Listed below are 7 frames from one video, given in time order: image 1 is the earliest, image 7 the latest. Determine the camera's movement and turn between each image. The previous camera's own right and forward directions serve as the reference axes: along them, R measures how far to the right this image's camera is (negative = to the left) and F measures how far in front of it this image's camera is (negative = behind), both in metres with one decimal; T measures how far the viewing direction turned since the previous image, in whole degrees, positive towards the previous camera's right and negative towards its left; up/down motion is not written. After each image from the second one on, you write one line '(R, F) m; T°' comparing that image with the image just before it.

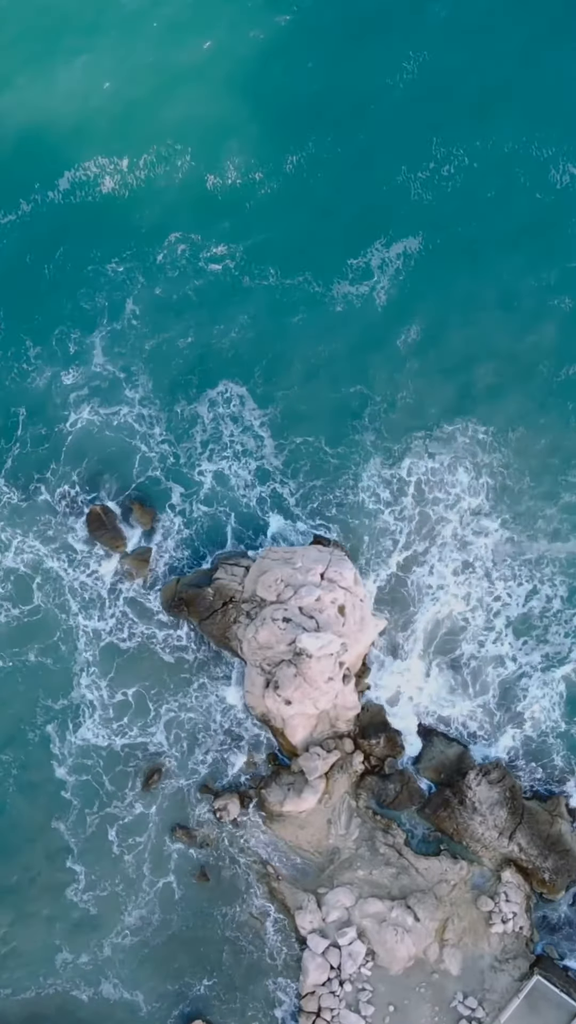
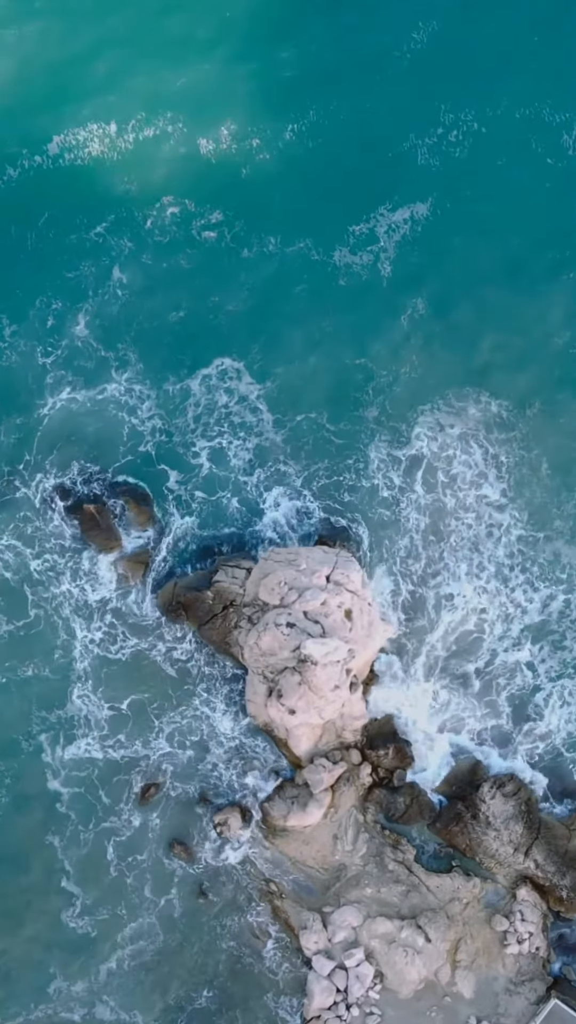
(-0.3, +3.5) m; 0°
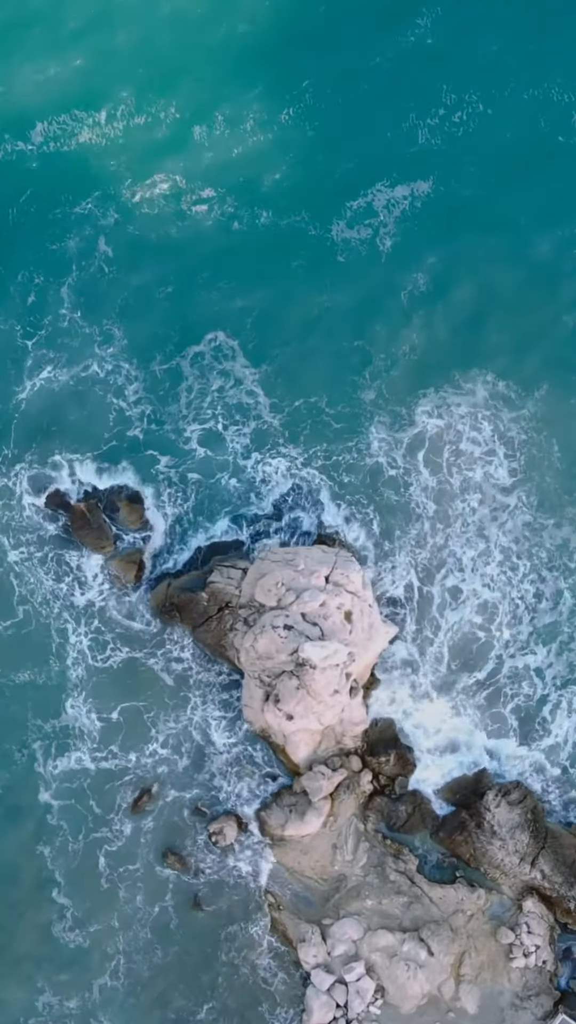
(+0.1, +2.3) m; 0°
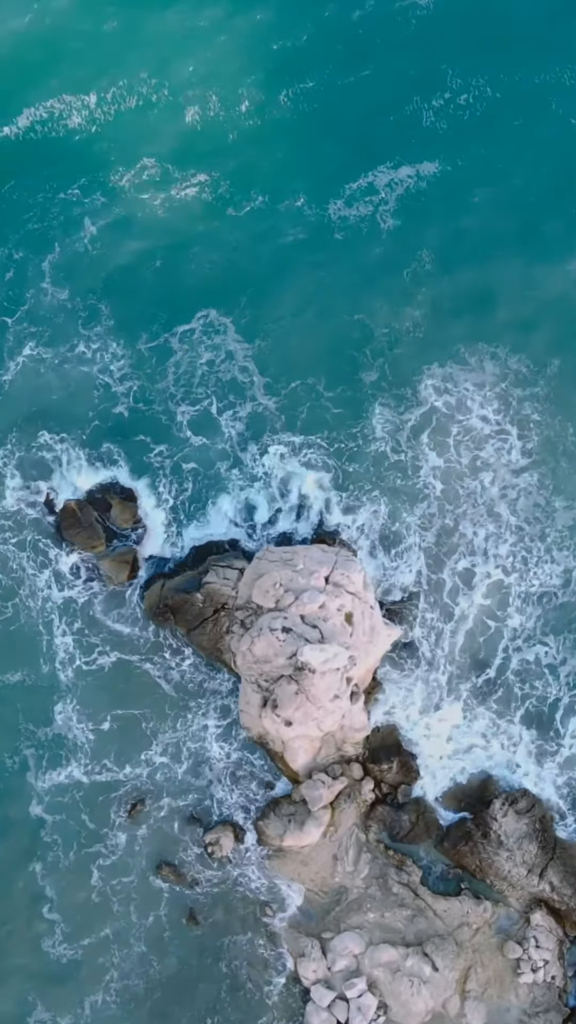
(+0.1, +2.4) m; 0°
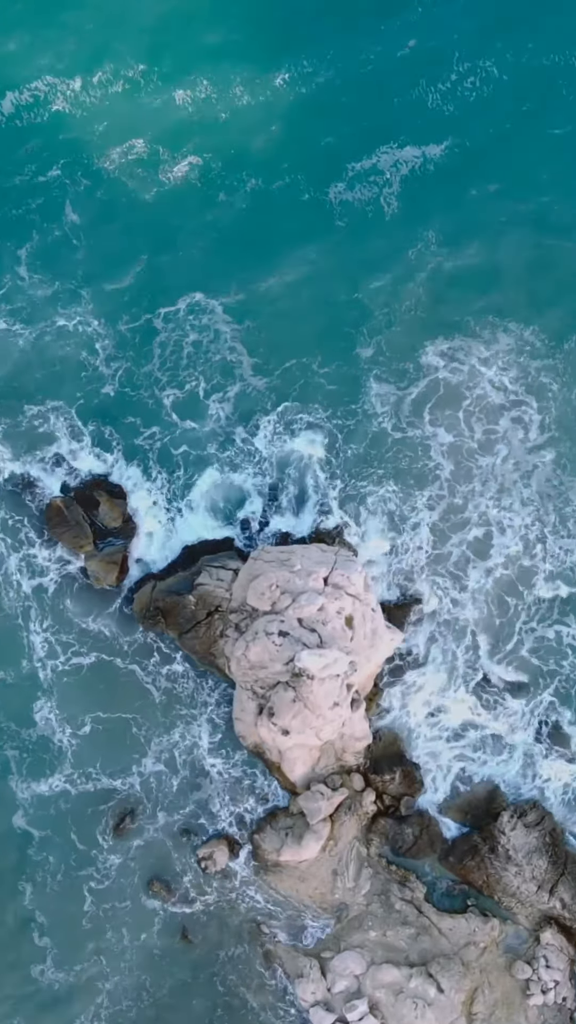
(+0.2, +3.0) m; 0°
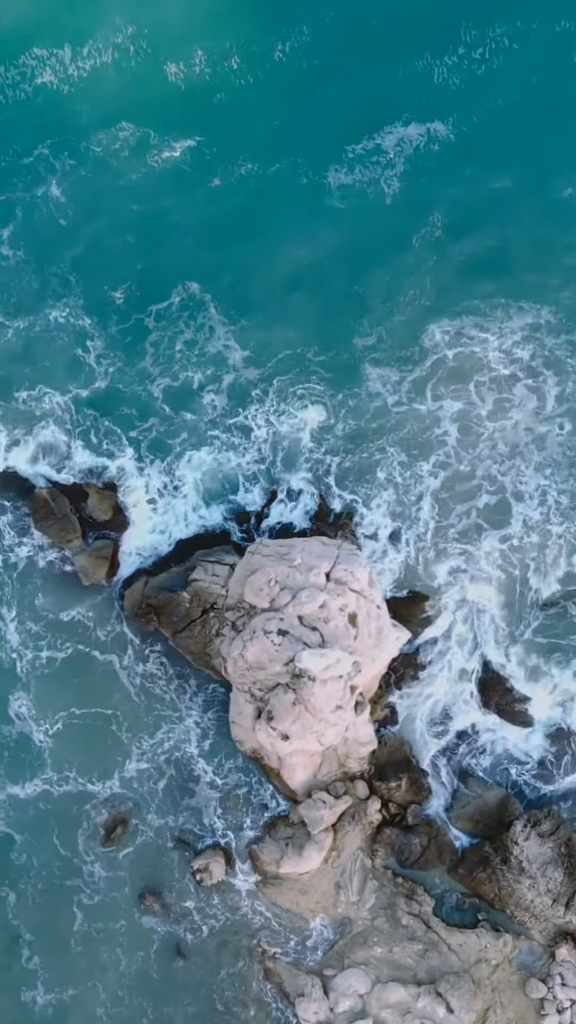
(0.0, +3.2) m; 0°
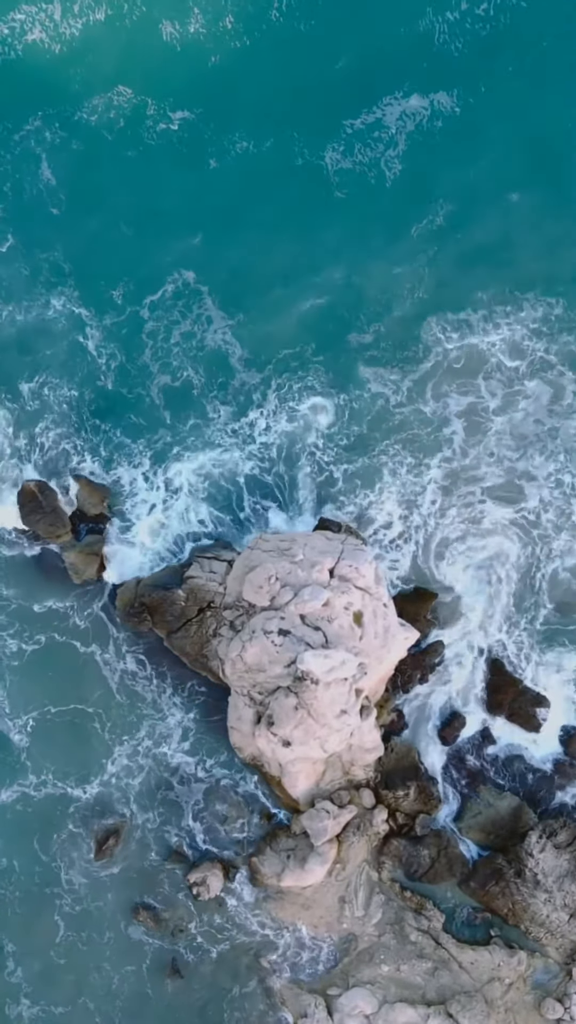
(-0.1, +3.0) m; 0°
